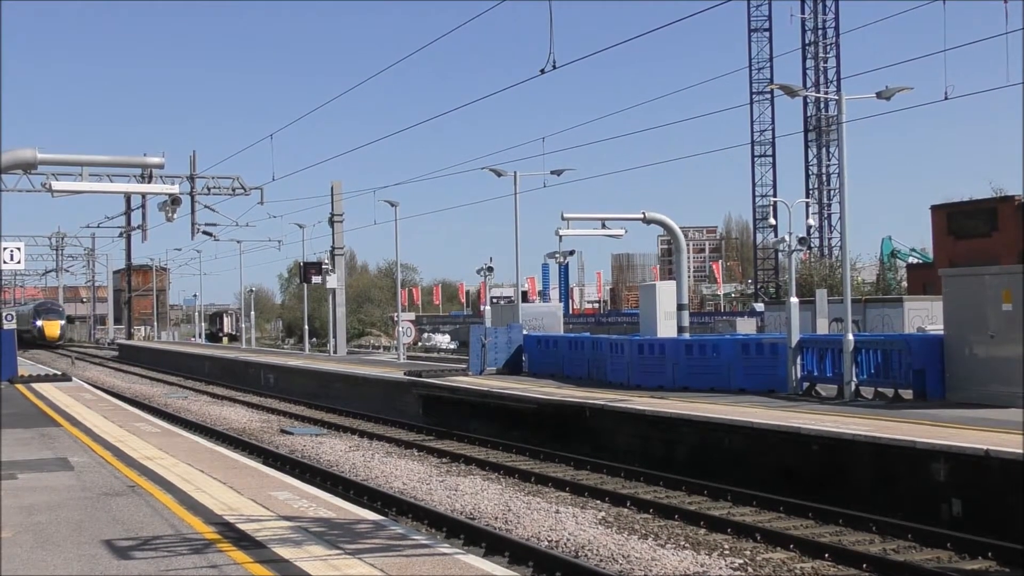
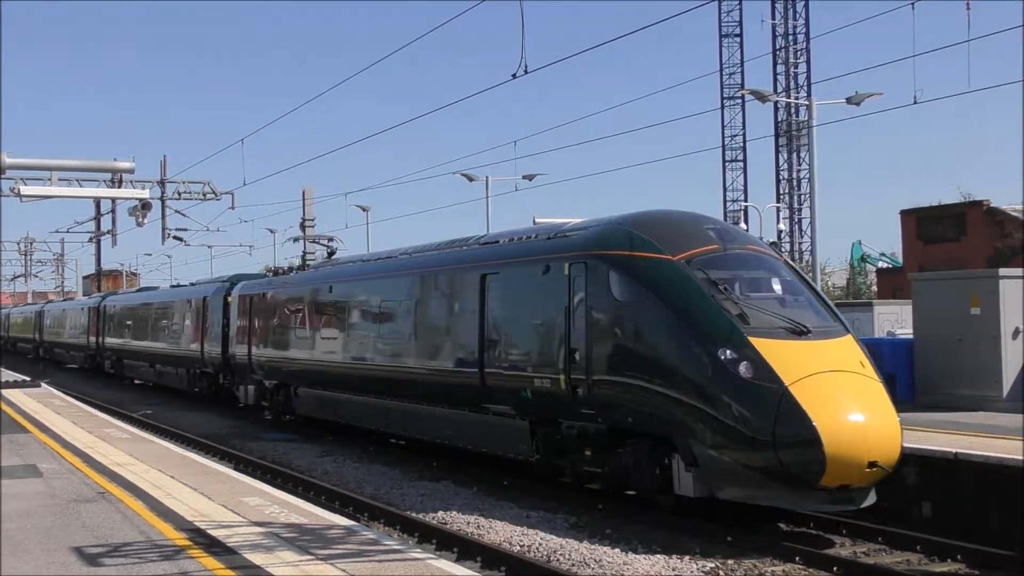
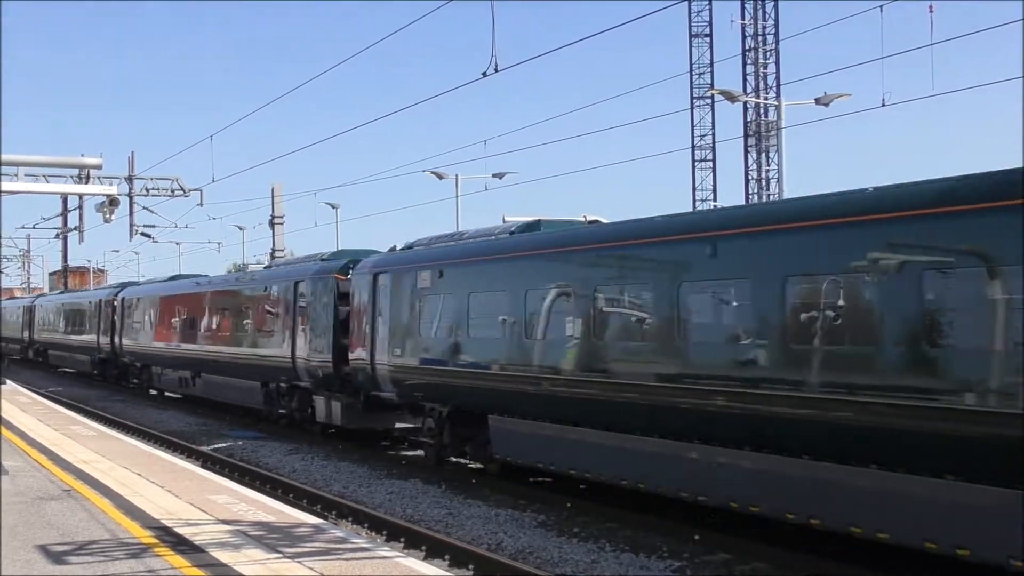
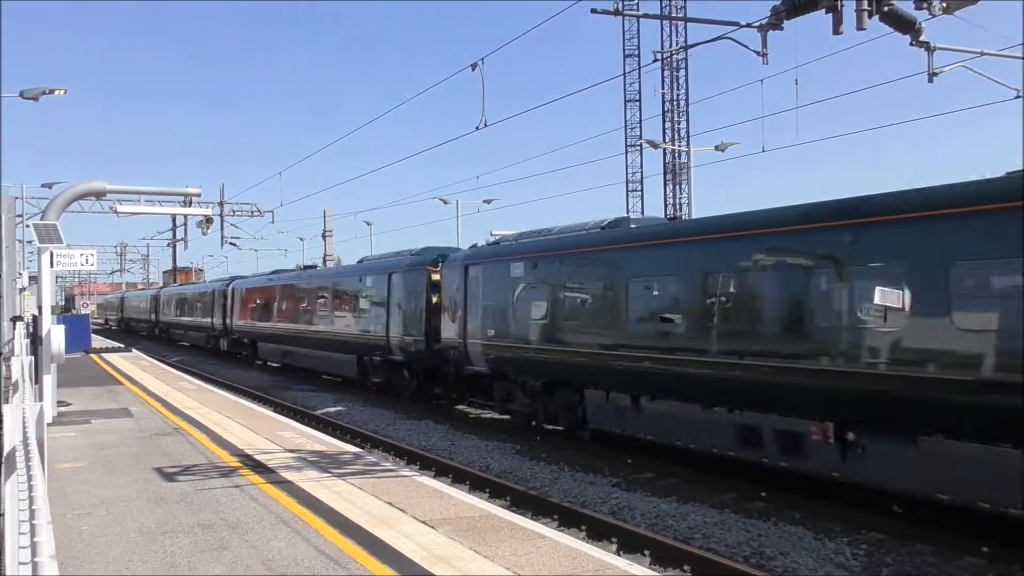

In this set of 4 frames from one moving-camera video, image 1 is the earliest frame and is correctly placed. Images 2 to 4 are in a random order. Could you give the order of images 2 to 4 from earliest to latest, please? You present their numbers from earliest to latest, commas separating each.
2, 3, 4
